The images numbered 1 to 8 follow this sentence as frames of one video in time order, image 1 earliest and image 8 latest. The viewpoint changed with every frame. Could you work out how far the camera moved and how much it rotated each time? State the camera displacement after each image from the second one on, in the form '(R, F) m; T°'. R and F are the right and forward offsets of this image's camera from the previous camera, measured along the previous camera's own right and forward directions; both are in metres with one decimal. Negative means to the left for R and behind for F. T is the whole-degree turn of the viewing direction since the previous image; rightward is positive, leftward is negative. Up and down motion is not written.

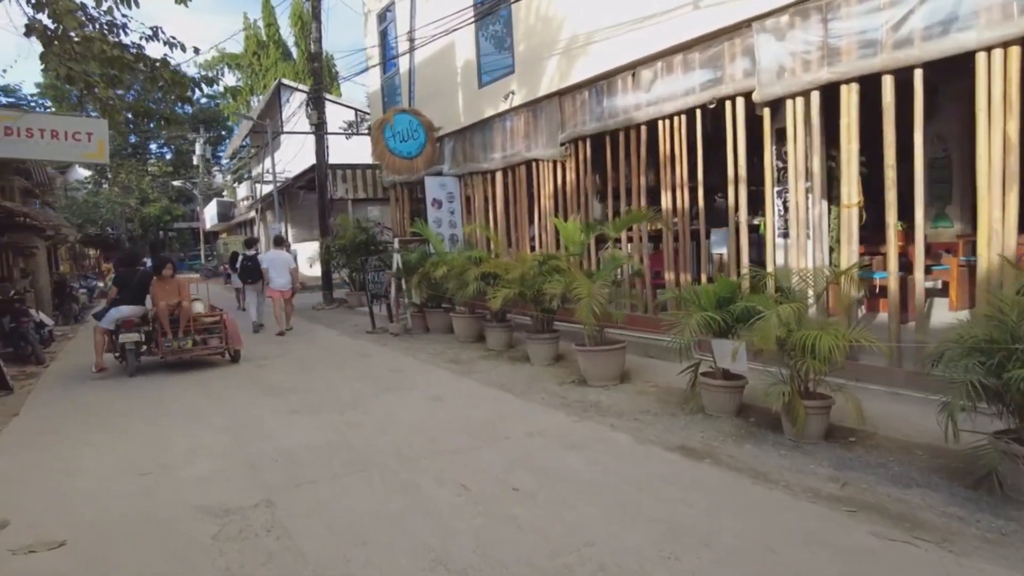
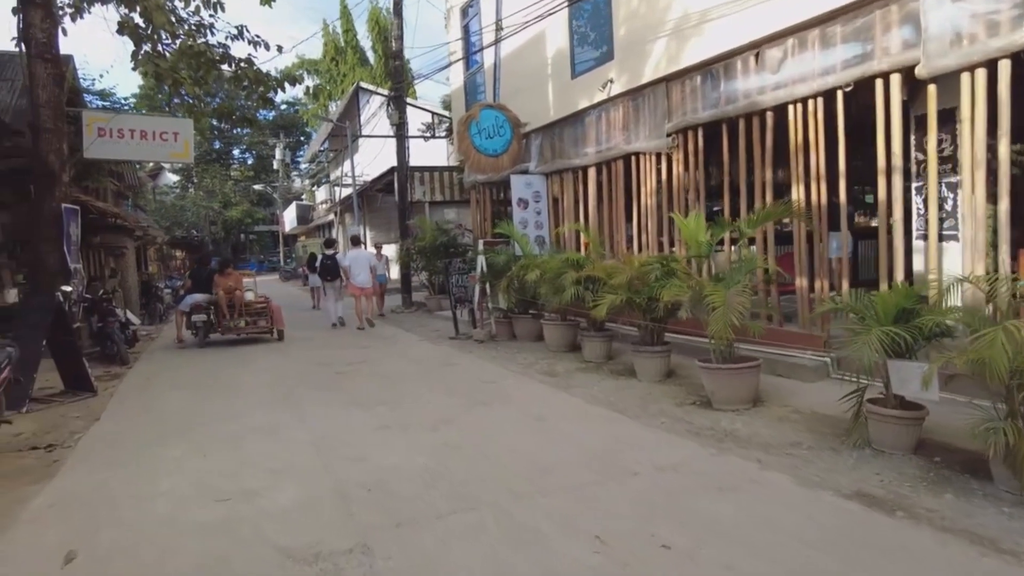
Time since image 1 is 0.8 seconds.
(-0.5, +0.8) m; -6°
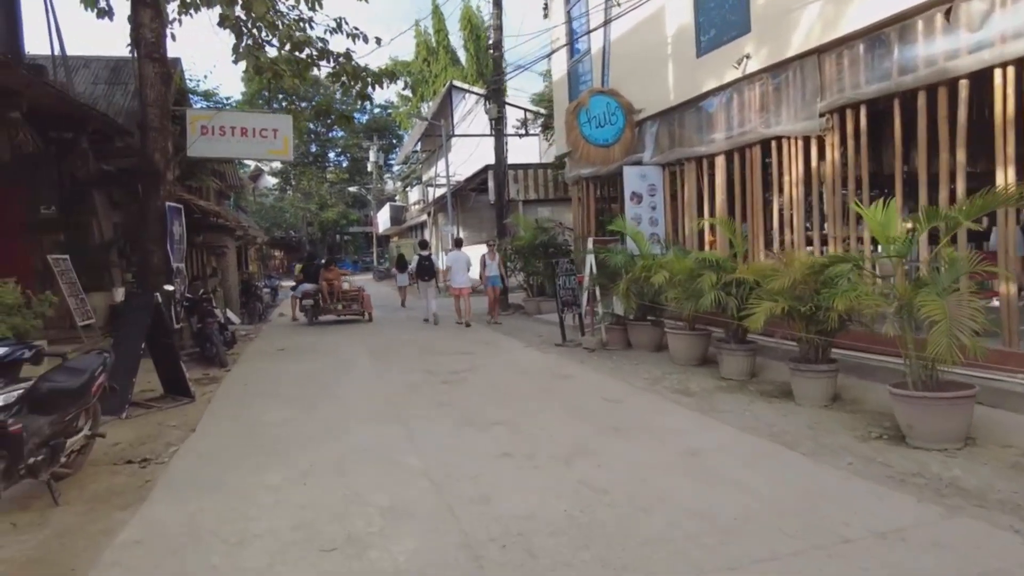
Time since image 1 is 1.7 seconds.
(-0.5, +1.0) m; -7°
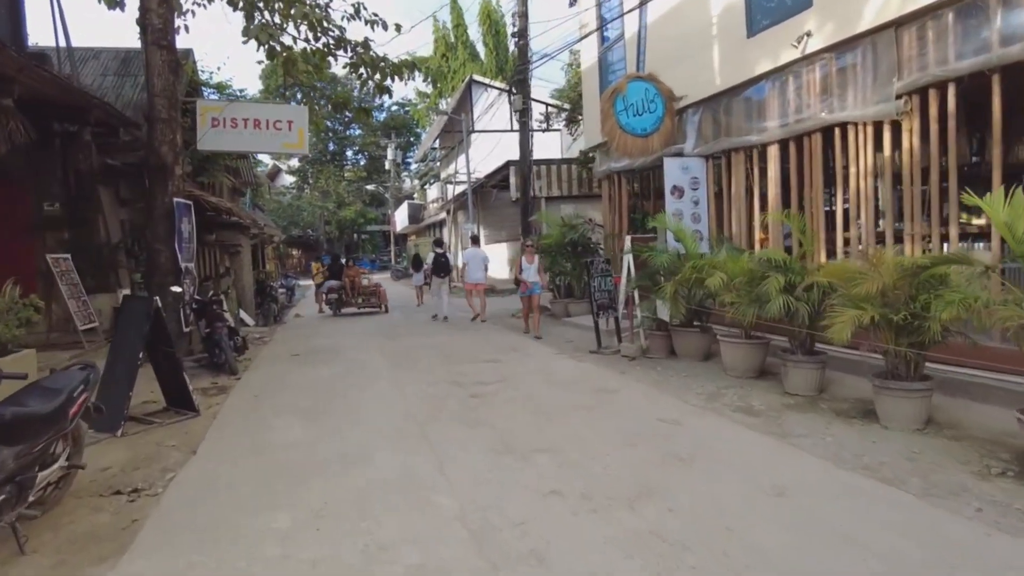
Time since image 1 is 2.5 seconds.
(-0.2, +0.8) m; -1°
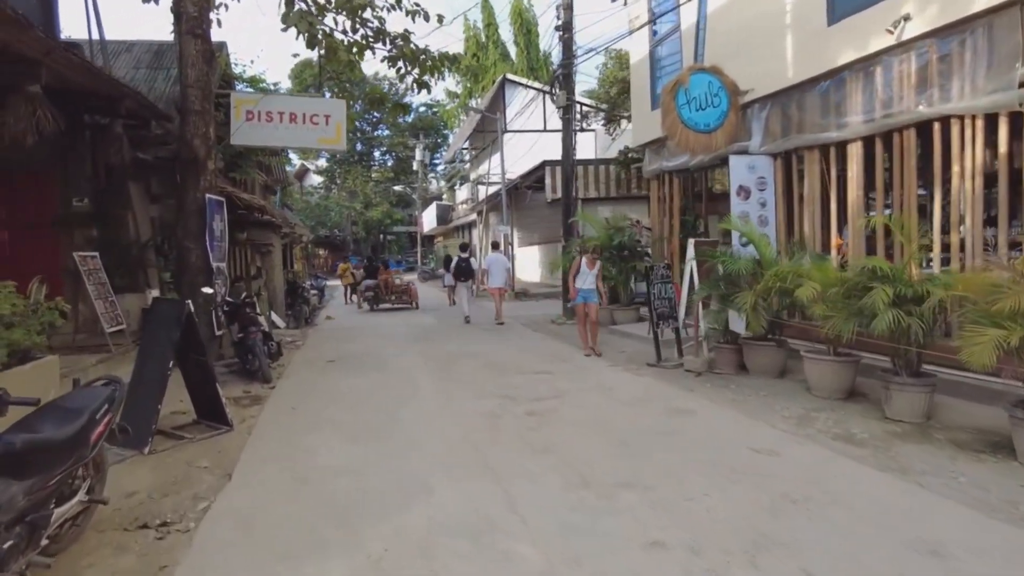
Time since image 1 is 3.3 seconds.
(-0.4, +0.7) m; -2°
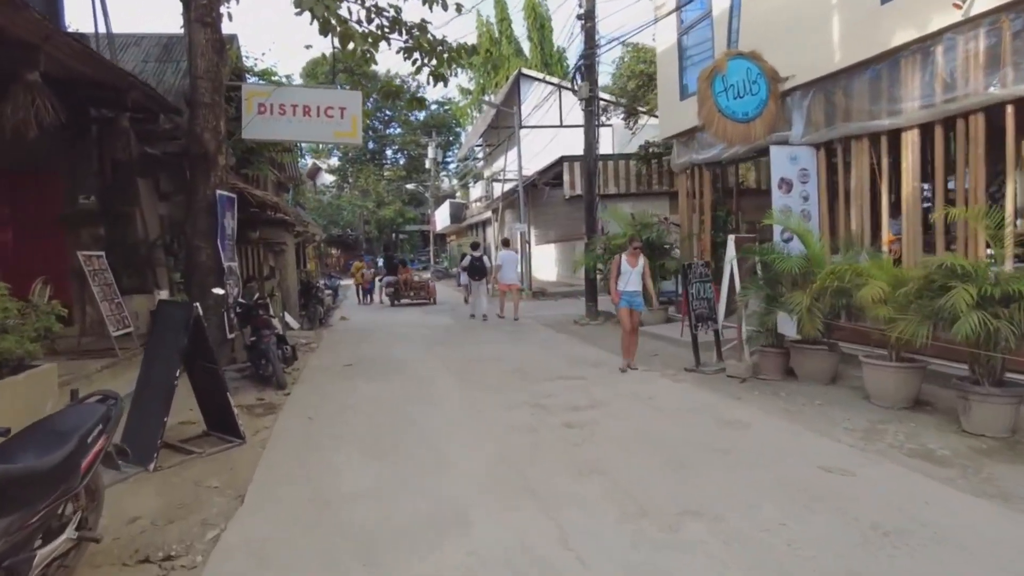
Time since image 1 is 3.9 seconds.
(-0.2, +0.5) m; -1°
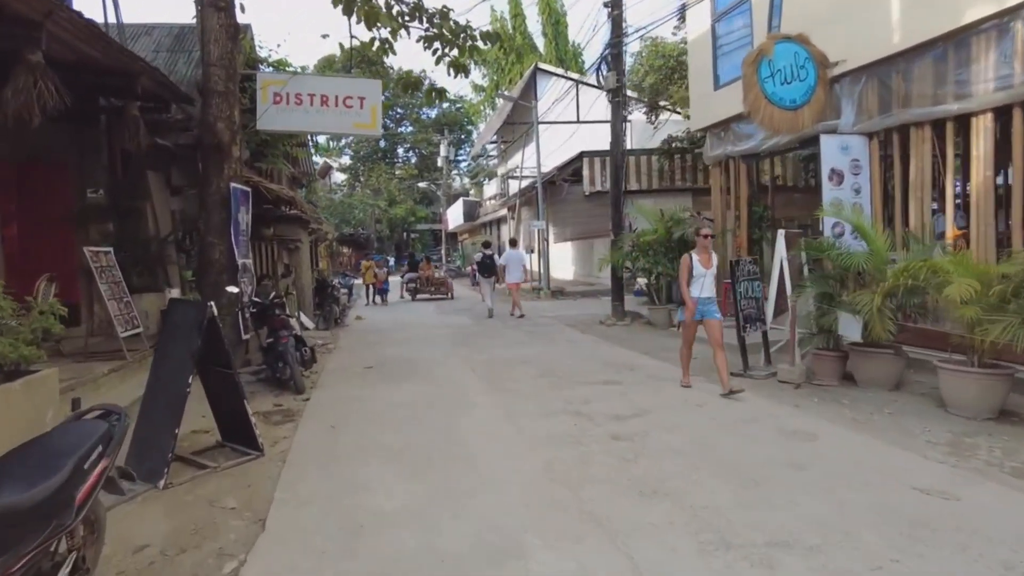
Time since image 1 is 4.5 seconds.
(-0.3, +0.6) m; -1°
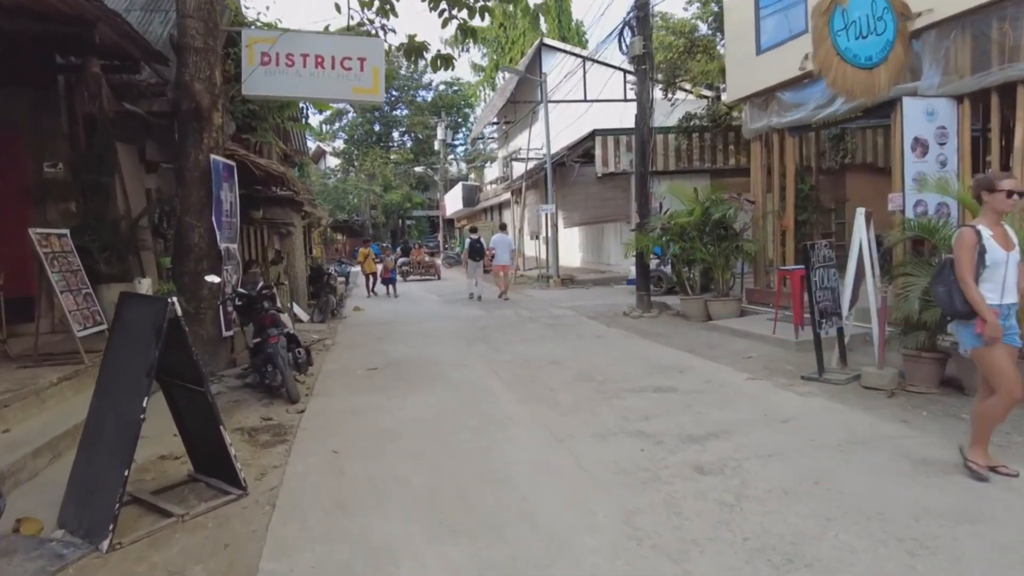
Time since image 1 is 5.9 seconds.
(-0.4, +1.3) m; +1°
